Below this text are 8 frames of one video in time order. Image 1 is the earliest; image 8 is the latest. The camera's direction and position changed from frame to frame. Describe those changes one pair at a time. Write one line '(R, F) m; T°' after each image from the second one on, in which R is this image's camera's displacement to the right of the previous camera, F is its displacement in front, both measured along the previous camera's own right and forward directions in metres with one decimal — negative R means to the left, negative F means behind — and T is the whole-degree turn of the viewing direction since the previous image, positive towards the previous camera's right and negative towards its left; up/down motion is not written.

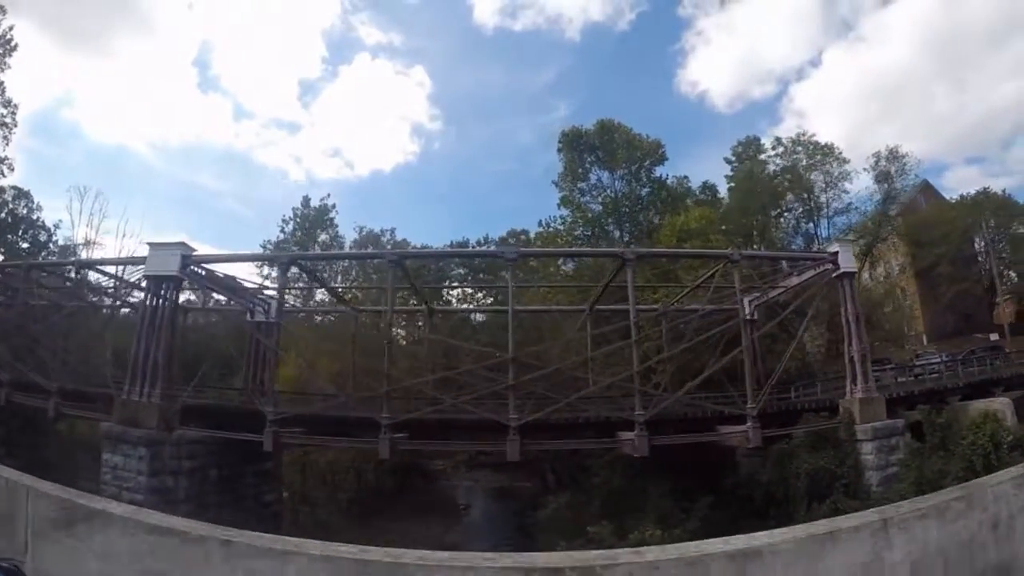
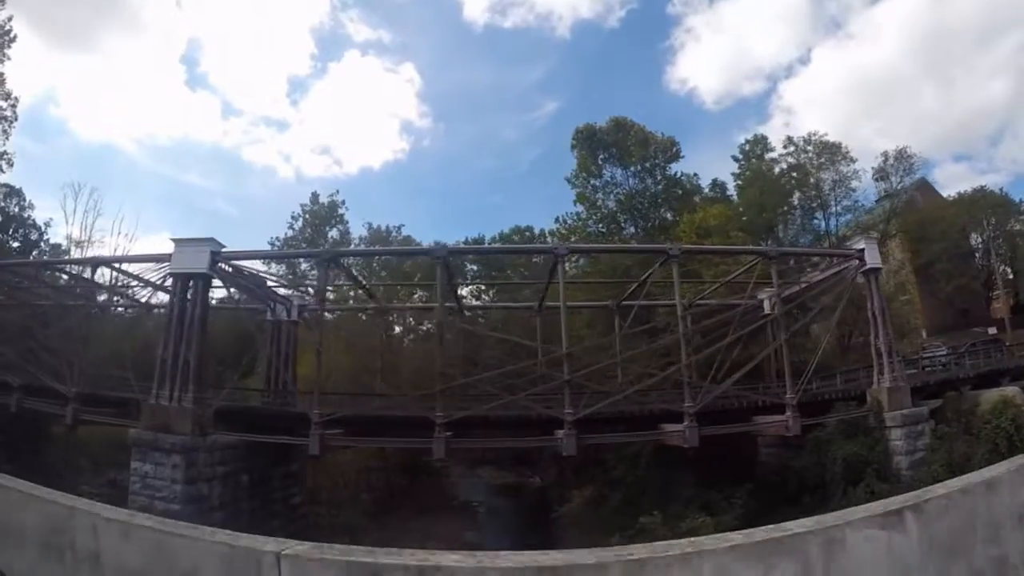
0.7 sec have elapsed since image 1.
(-1.0, +0.4) m; +1°
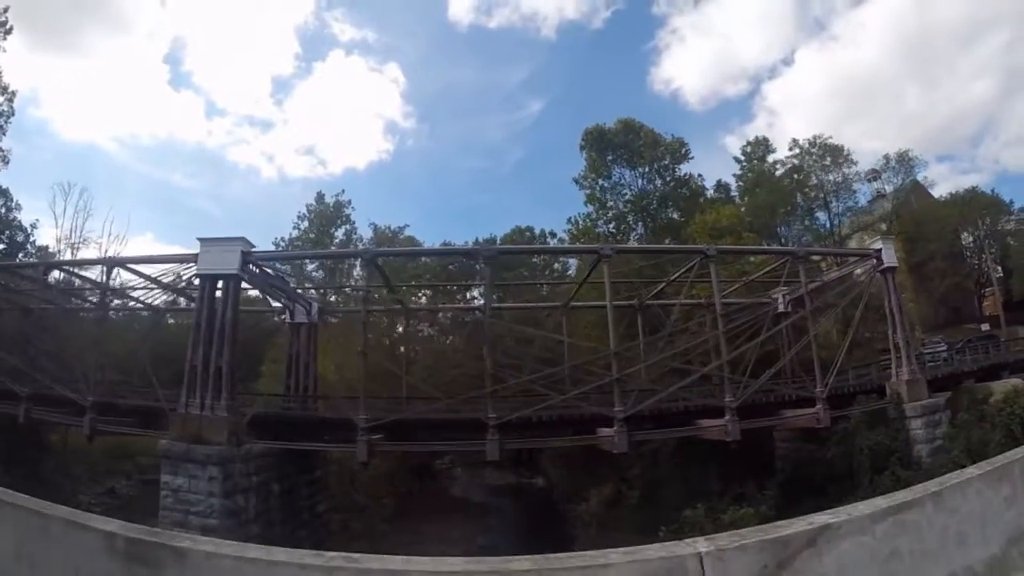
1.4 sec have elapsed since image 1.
(-1.0, +0.4) m; +1°
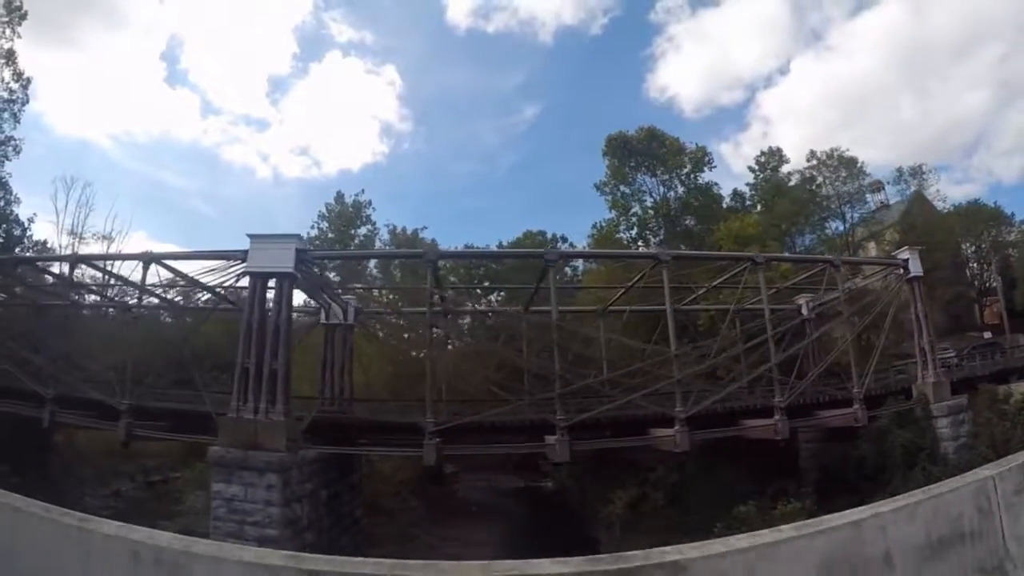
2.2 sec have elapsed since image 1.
(-1.2, +0.4) m; +1°
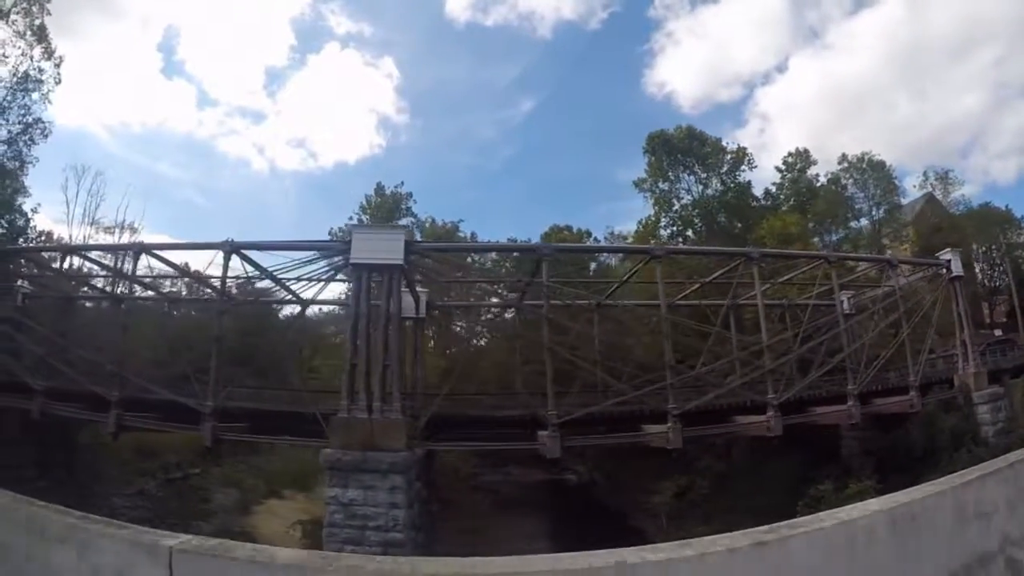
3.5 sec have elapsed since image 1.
(-1.9, +0.4) m; +1°
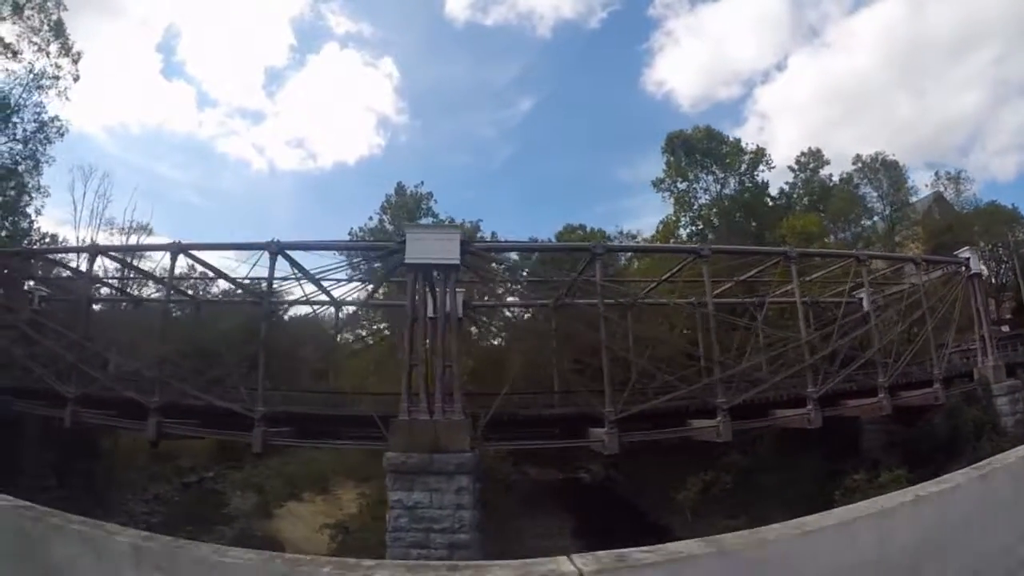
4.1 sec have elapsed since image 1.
(-0.9, +0.1) m; 0°
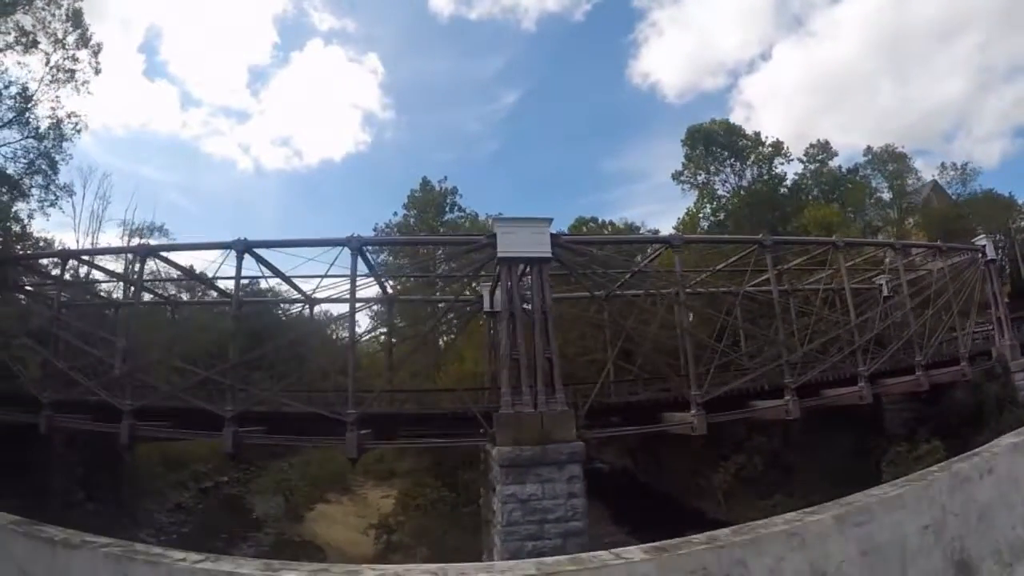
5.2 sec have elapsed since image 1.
(-1.5, 0.0) m; +1°
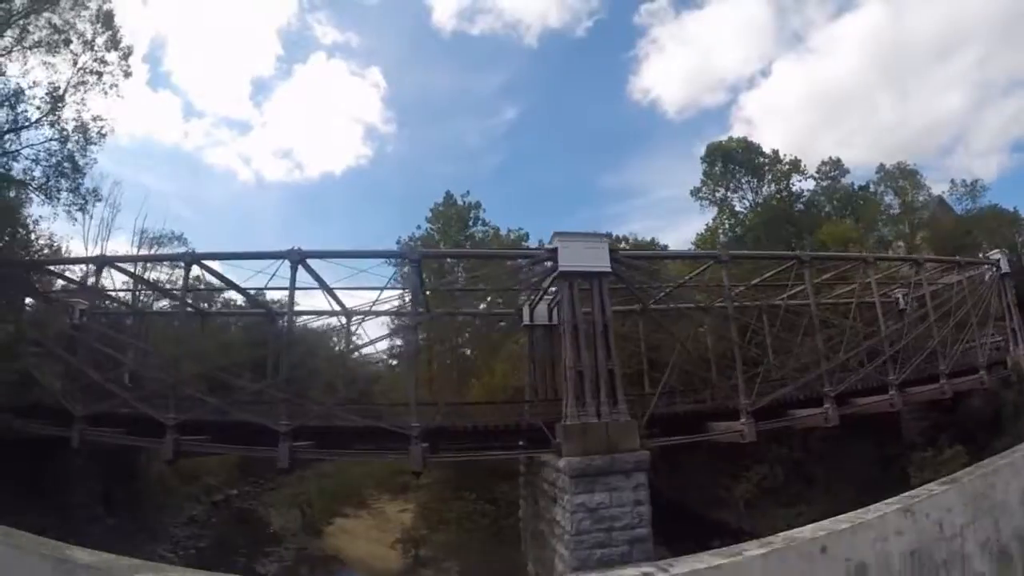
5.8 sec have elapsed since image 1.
(-0.9, -0.1) m; 0°
